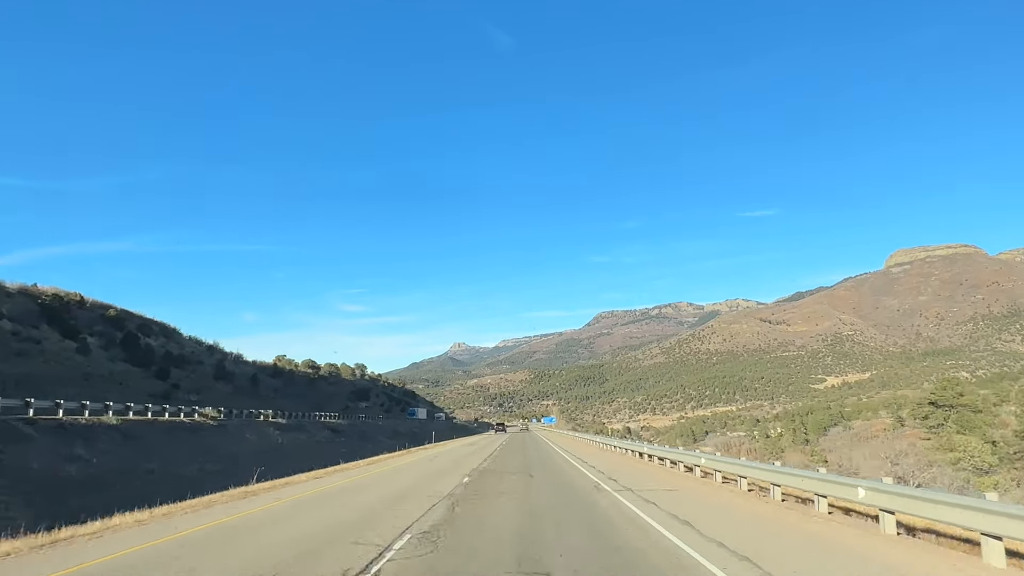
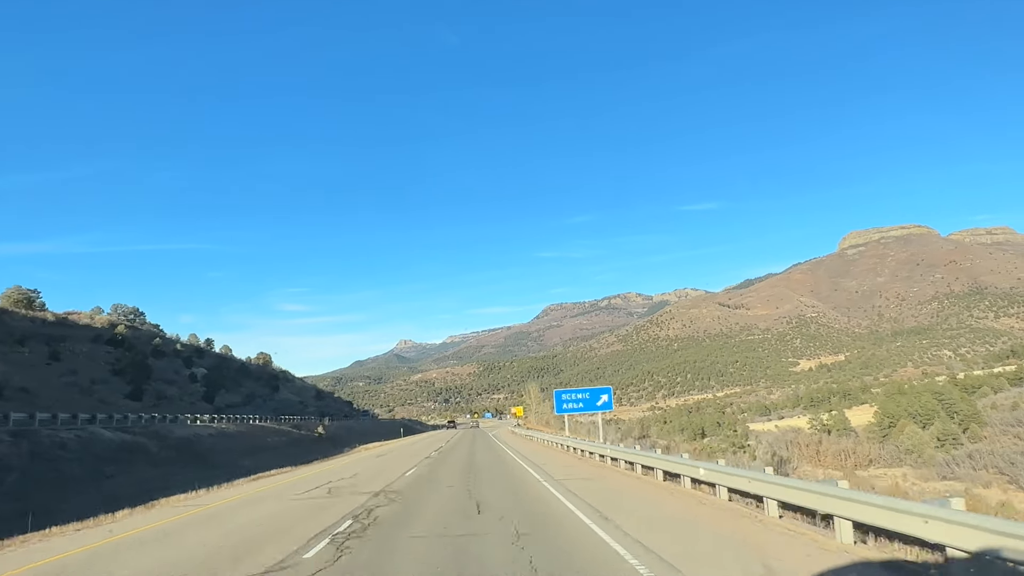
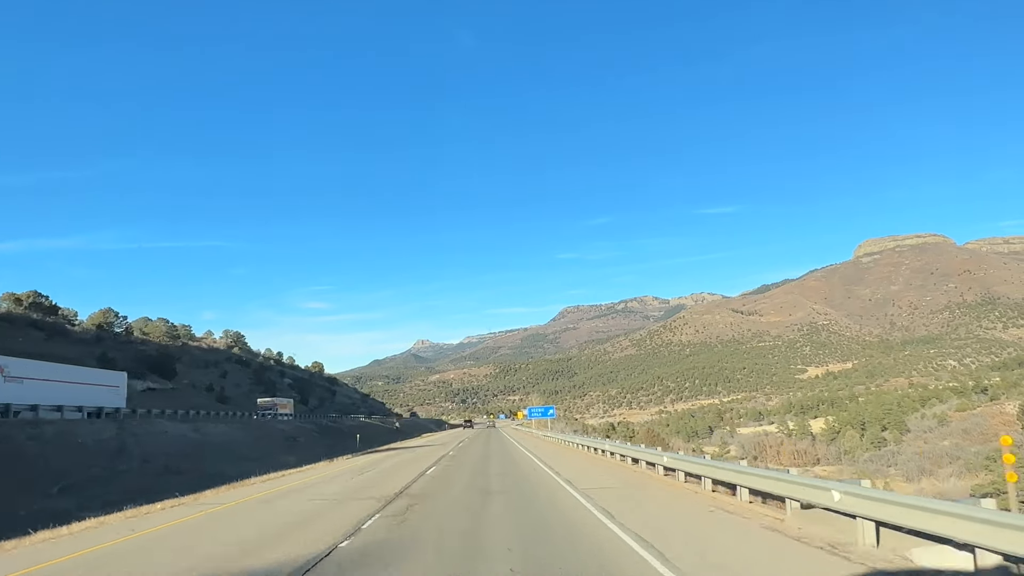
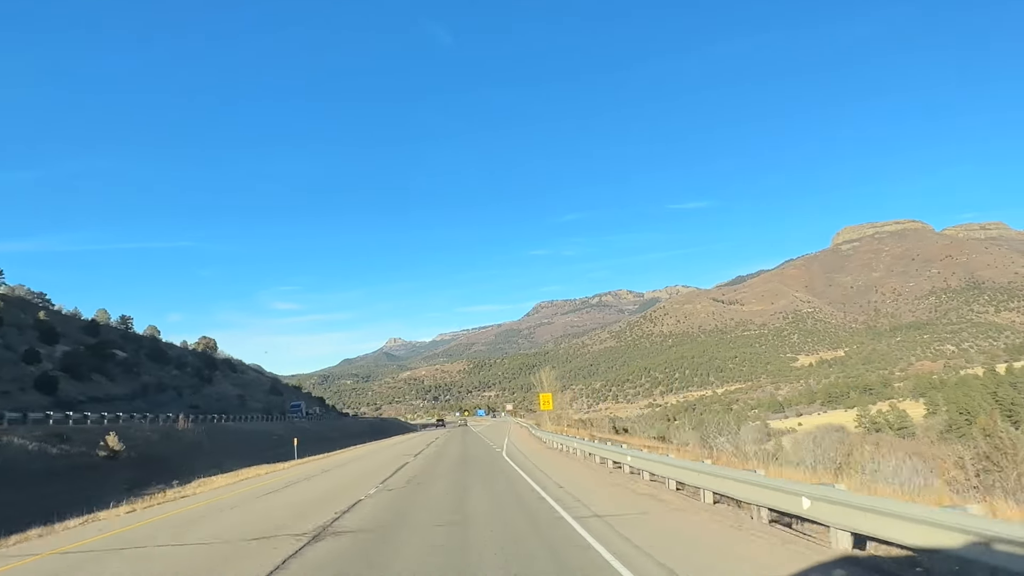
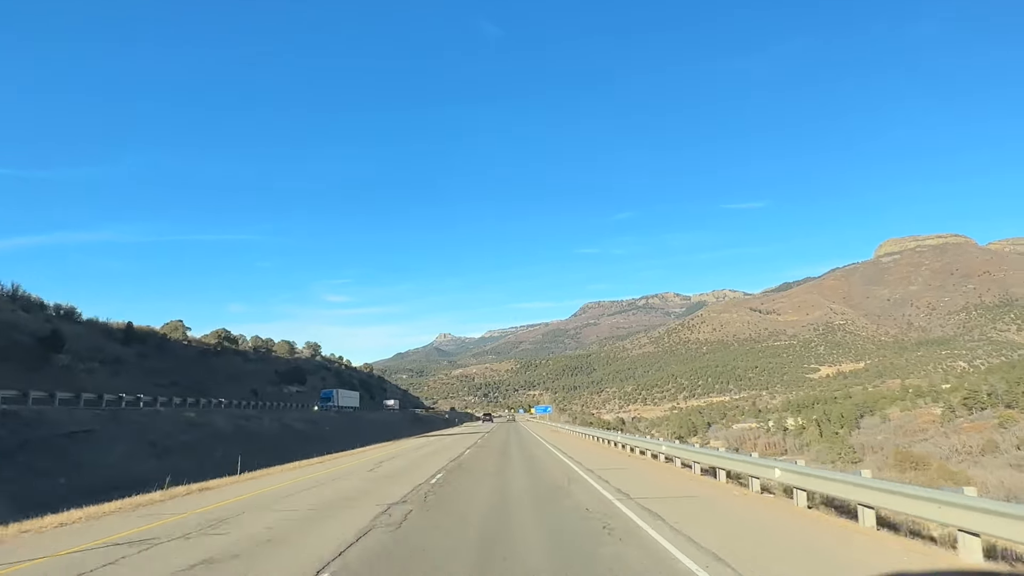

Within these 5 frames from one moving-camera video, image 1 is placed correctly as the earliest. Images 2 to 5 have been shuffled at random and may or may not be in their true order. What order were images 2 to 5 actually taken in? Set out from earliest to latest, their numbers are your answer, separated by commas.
5, 3, 2, 4
